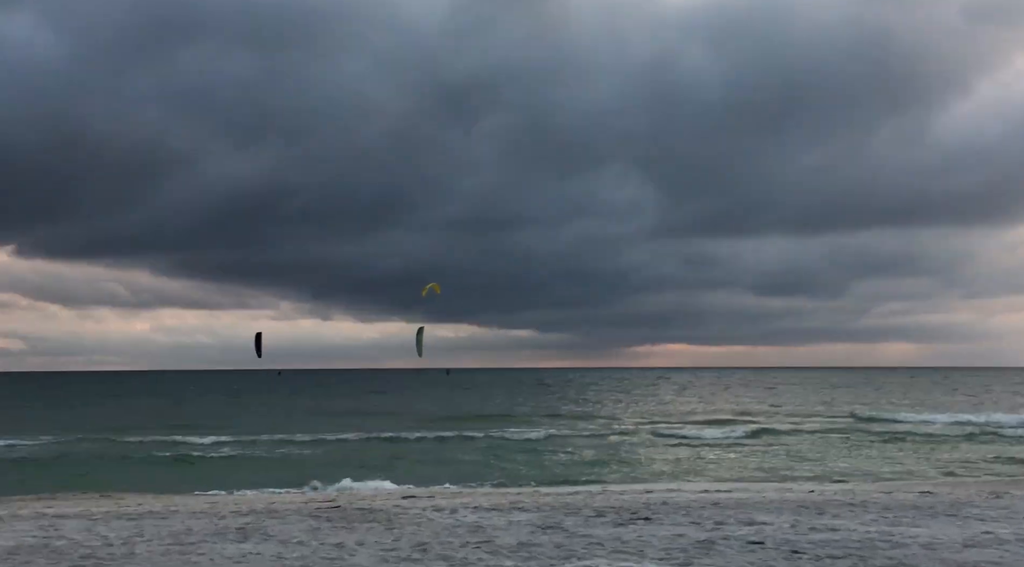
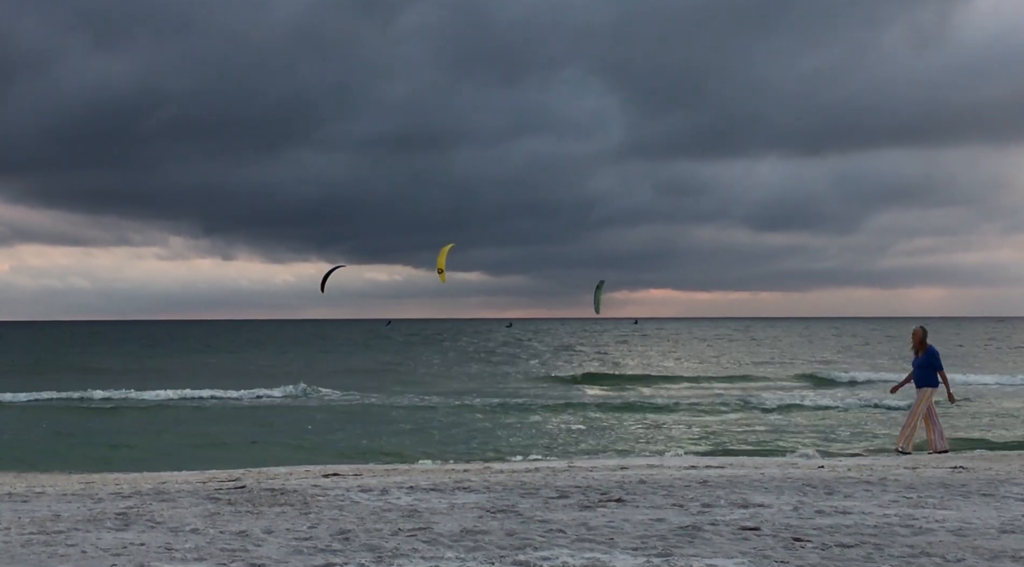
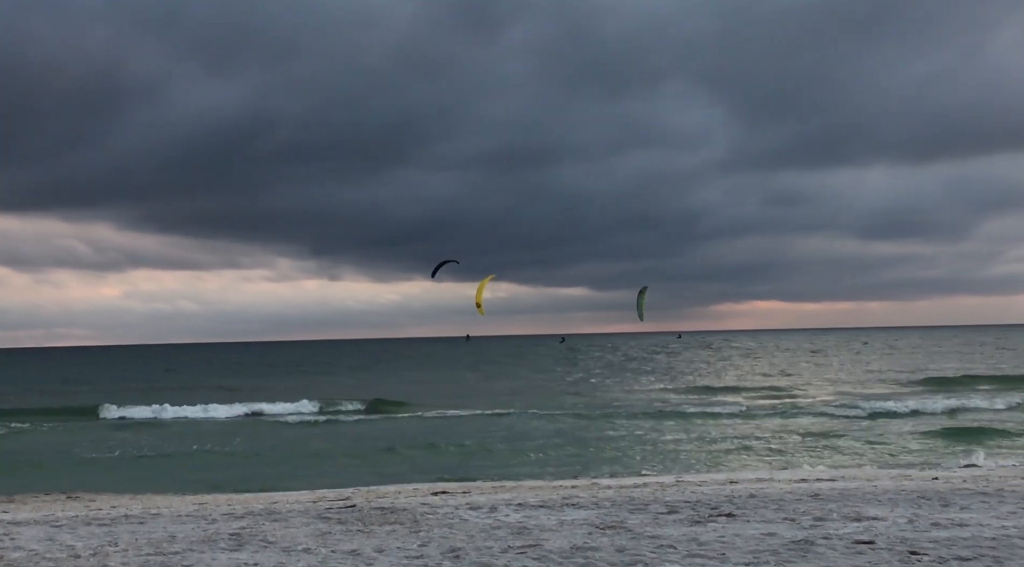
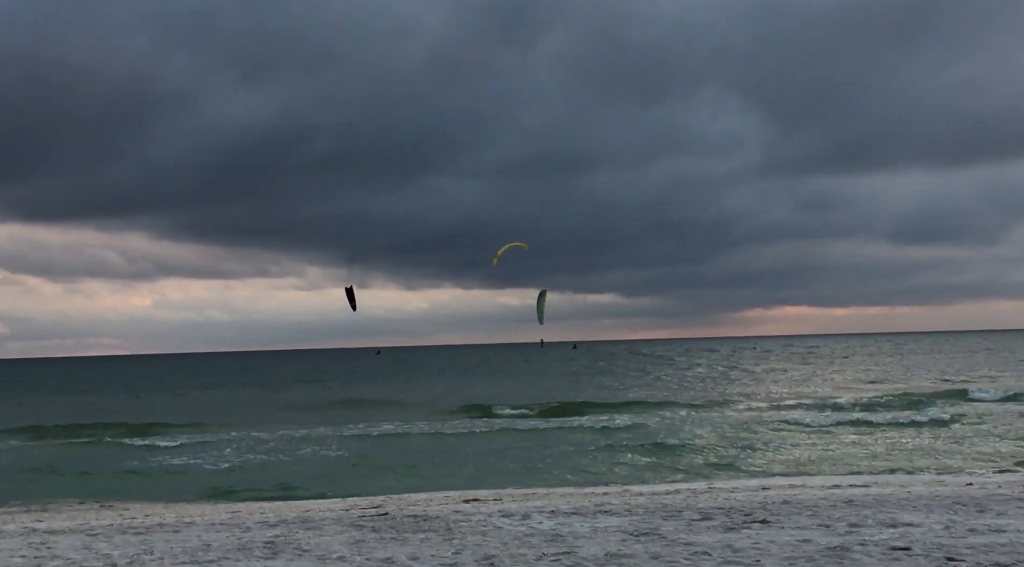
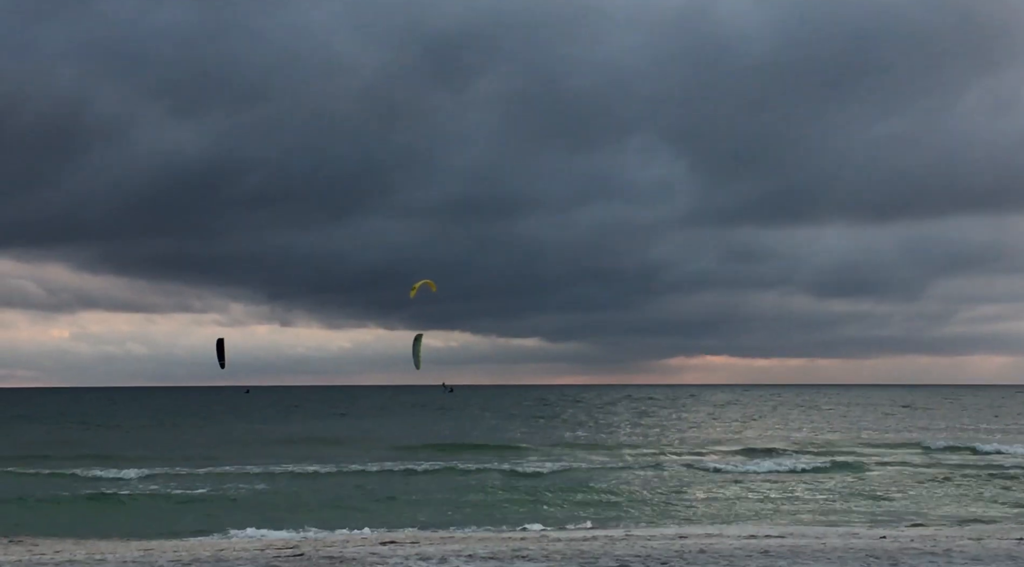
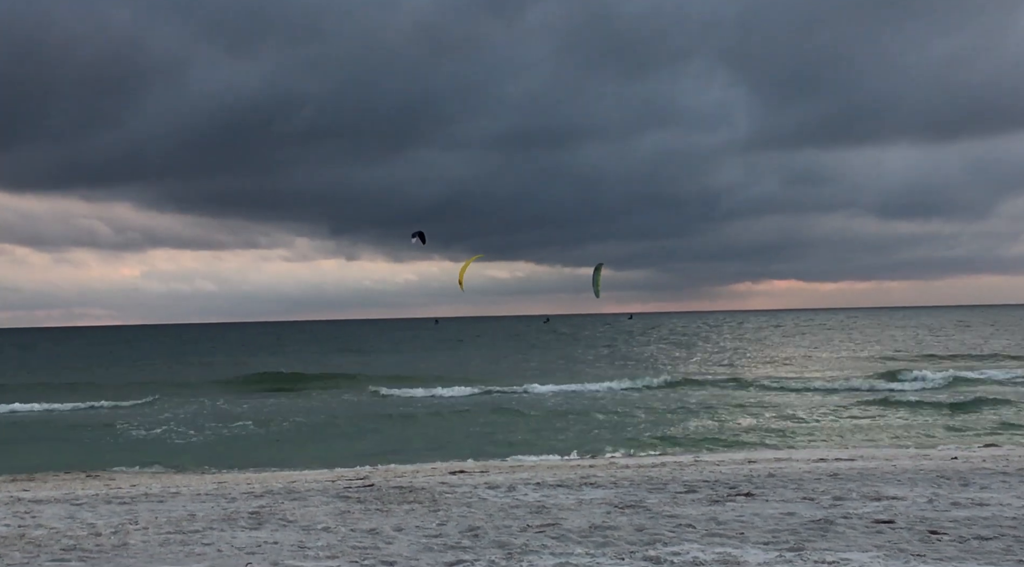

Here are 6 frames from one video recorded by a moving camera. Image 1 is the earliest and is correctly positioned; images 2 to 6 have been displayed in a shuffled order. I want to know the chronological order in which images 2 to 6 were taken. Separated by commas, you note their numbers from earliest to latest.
5, 4, 6, 3, 2
